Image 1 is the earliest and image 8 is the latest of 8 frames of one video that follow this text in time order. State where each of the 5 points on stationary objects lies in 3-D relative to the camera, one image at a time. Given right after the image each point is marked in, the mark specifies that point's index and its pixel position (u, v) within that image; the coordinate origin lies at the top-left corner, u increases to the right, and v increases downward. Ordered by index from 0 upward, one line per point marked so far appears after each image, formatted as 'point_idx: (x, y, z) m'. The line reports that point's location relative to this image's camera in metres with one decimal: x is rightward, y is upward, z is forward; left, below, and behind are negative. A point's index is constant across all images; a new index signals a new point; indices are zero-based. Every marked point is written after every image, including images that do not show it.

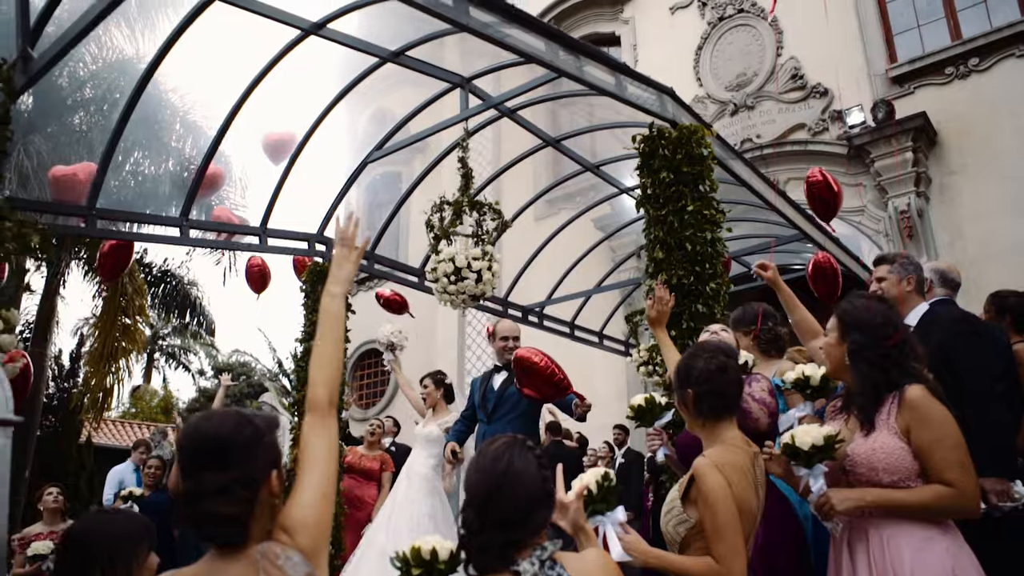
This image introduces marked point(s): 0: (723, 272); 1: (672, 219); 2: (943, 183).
0: (+1.1, +0.1, +4.4) m
1: (+0.9, +0.4, +4.6) m
2: (+4.8, +1.2, +9.2) m
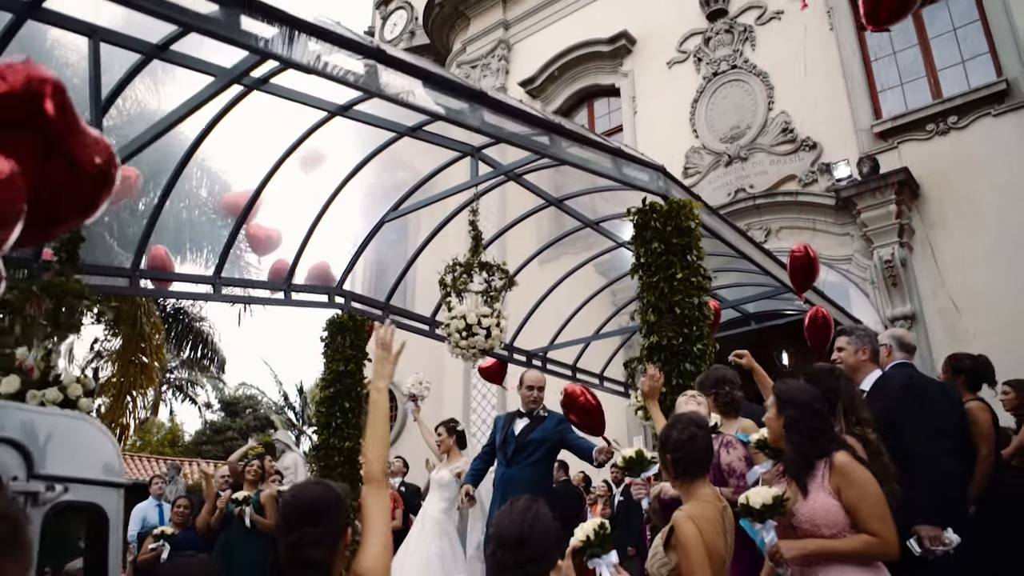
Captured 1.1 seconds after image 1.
0: (+1.2, -0.3, +4.9) m
1: (+0.9, 0.0, +5.1) m
2: (+4.8, +0.6, +9.7) m
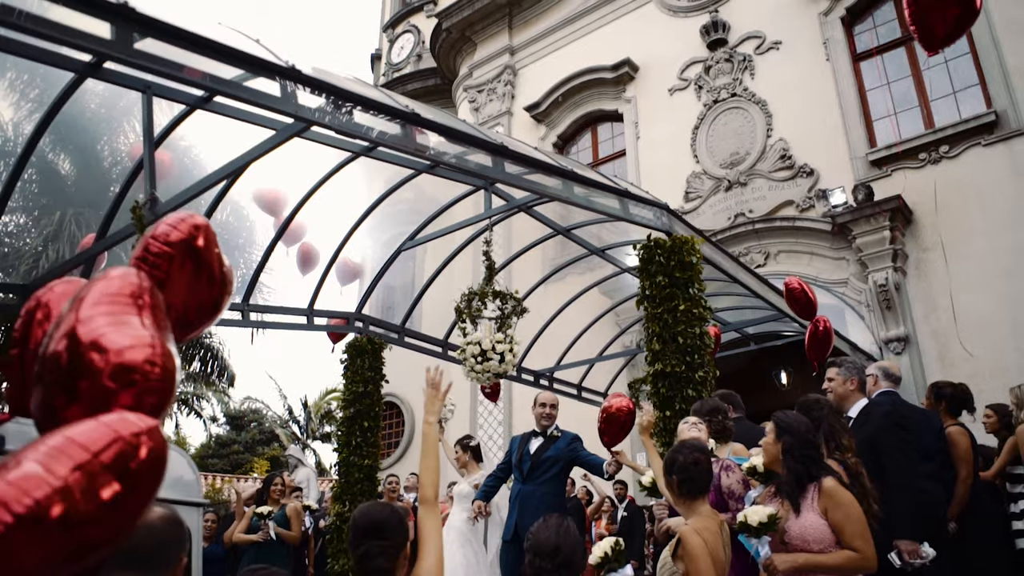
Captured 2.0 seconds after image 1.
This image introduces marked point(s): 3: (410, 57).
0: (+1.2, -0.5, +5.3) m
1: (+1.0, -0.2, +5.4) m
2: (+4.9, +0.3, +10.1) m
3: (-2.4, +5.5, +19.8) m
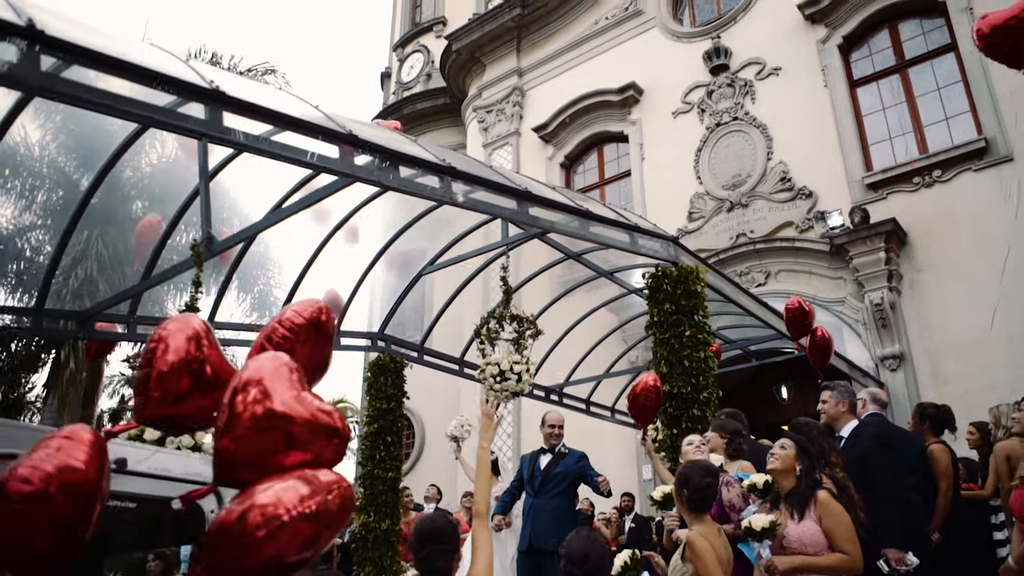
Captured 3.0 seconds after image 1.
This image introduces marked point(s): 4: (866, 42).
0: (+1.4, -0.6, +5.7) m
1: (+1.1, -0.4, +5.9) m
2: (+5.0, +0.1, +10.5) m
3: (-2.2, +5.2, +20.3) m
4: (+5.2, +3.6, +12.2) m
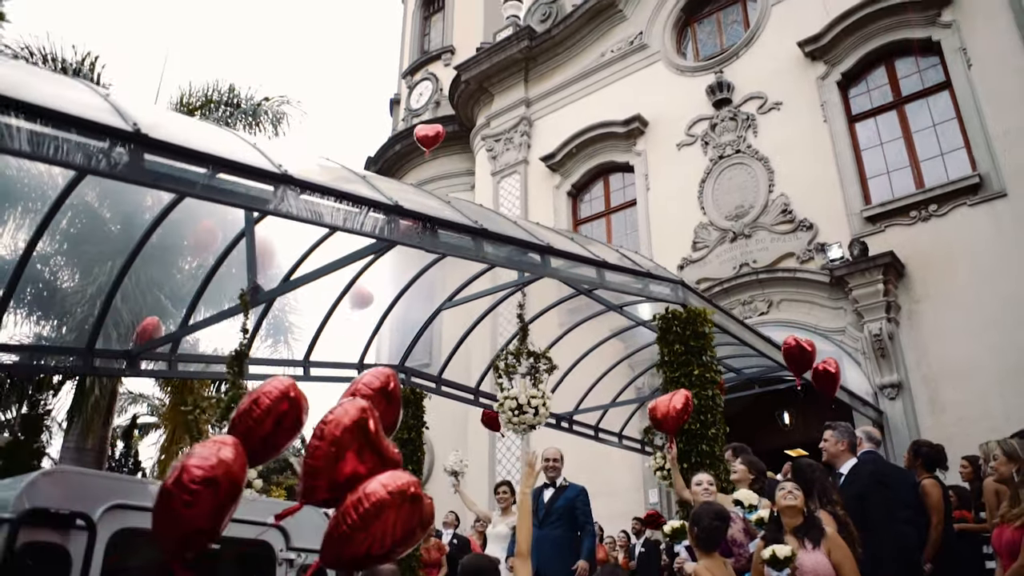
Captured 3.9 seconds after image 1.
0: (+1.5, -0.9, +6.1) m
1: (+1.3, -0.7, +6.2) m
2: (+5.2, -0.3, +10.9) m
3: (-2.1, +4.6, +20.7) m
4: (+5.3, +3.2, +12.6) m
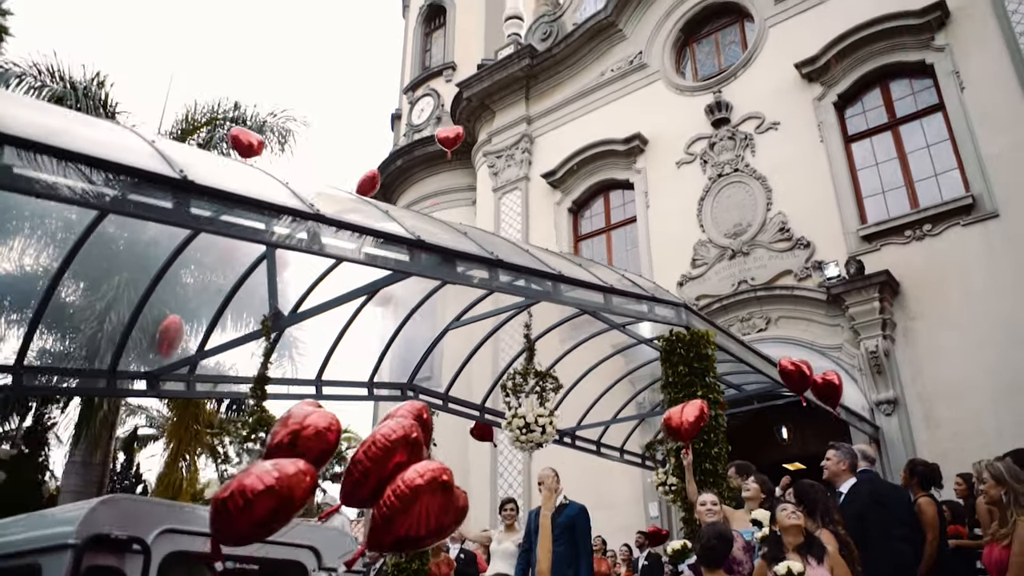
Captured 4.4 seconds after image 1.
0: (+1.6, -1.1, +6.3) m
1: (+1.3, -0.9, +6.4) m
2: (+5.2, -0.5, +11.1) m
3: (-2.1, +4.2, +21.0) m
4: (+5.4, +2.9, +12.9) m
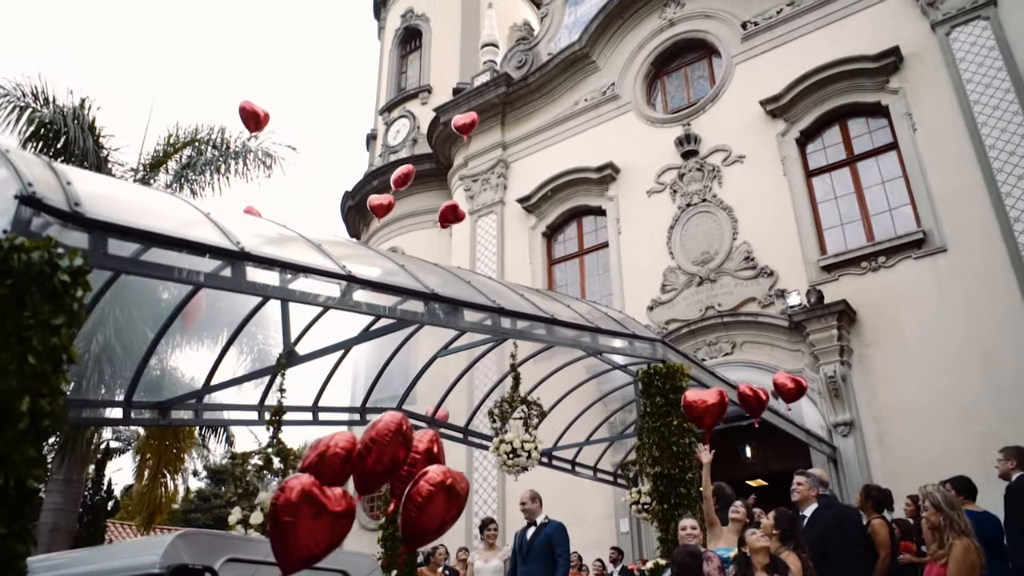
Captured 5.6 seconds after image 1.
0: (+1.5, -1.4, +6.8) m
1: (+1.3, -1.2, +7.0) m
2: (+5.0, -0.9, +11.8) m
3: (-2.7, +3.8, +21.5) m
4: (+5.1, +2.5, +13.7) m
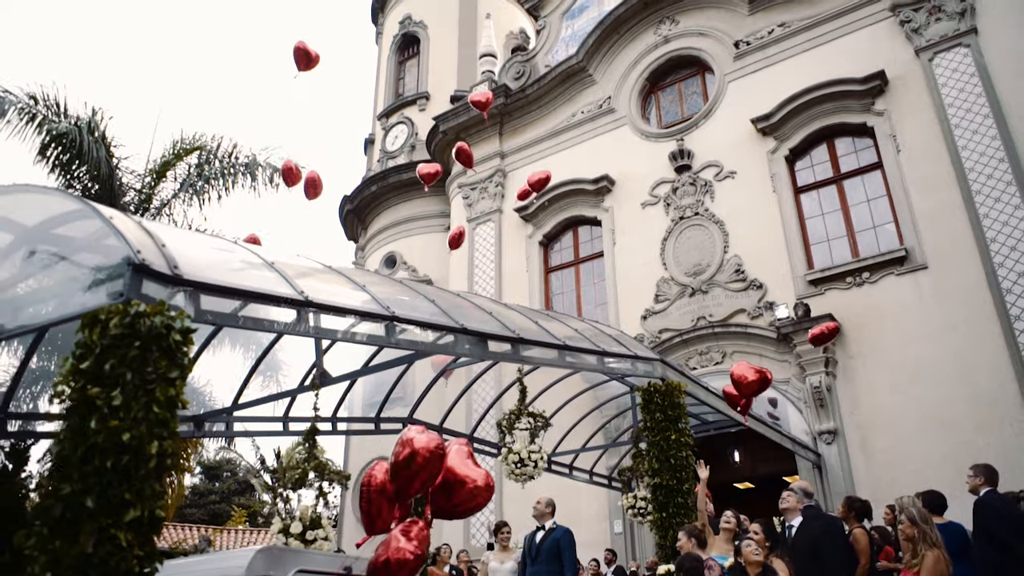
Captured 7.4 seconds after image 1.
0: (+1.6, -1.6, +7.4) m
1: (+1.3, -1.4, +7.5) m
2: (+5.0, -1.1, +12.4) m
3: (-2.8, +3.7, +21.9) m
4: (+5.1, +2.3, +14.2) m
